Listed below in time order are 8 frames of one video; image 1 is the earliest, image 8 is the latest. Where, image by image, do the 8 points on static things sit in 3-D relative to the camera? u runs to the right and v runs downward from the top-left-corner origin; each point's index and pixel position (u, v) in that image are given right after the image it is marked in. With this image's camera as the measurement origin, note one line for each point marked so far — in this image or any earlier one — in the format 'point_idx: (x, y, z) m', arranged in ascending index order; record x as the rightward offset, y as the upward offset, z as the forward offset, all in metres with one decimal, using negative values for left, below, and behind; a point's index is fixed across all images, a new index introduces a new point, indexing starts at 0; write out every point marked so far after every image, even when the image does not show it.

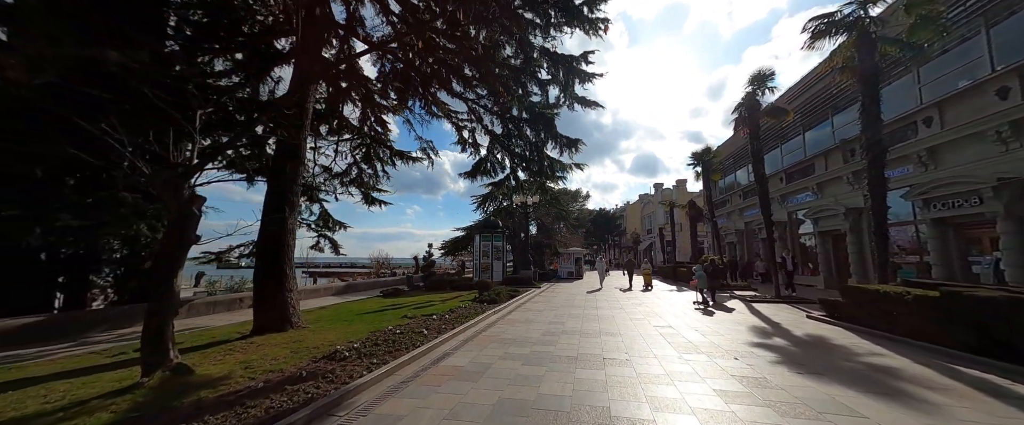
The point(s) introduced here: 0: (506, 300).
0: (-0.3, -3.1, +12.1) m
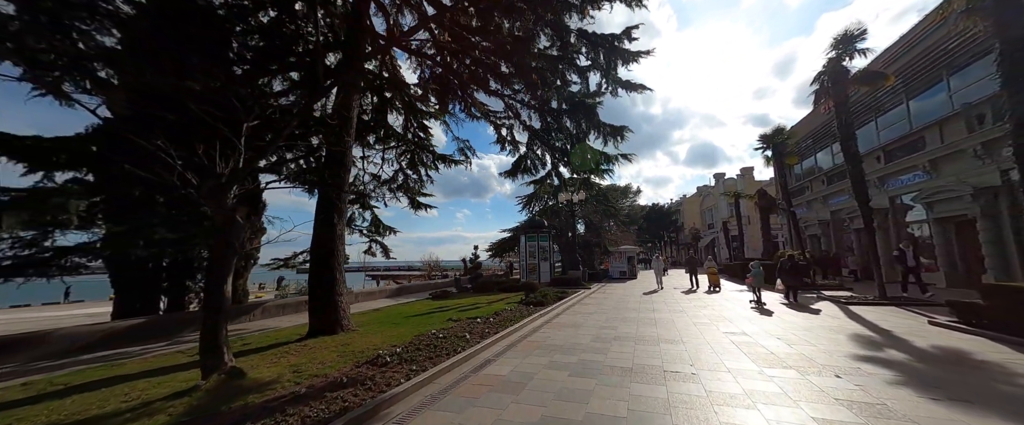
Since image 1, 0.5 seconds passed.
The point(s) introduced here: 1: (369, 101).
0: (+1.3, -3.0, +11.7) m
1: (-5.0, +3.9, +12.2) m
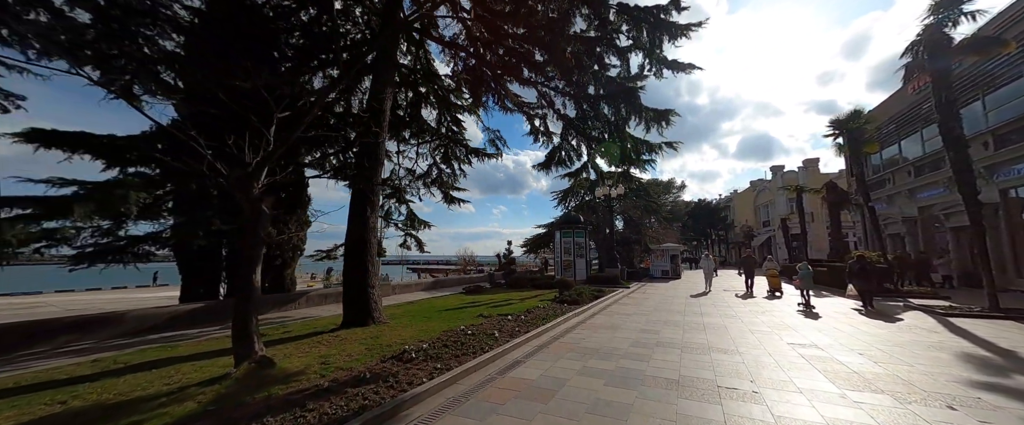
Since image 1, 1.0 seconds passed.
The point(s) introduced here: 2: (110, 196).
0: (+2.4, -2.8, +11.1) m
1: (-3.8, +4.1, +12.3) m
2: (-7.3, +0.3, +6.4) m
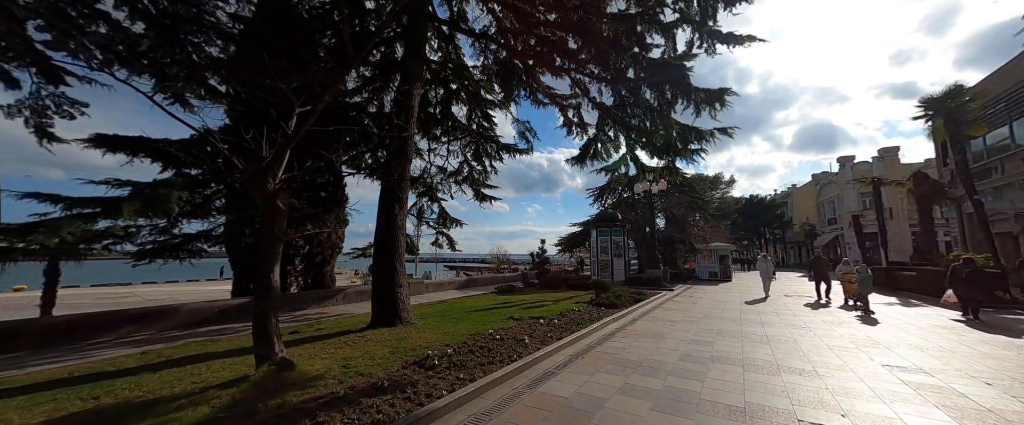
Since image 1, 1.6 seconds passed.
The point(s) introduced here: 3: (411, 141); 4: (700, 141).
0: (+3.5, -2.7, +10.4) m
1: (-2.6, +4.2, +12.1) m
2: (-6.8, +0.3, +6.6) m
3: (-2.7, +2.0, +8.3) m
4: (+4.2, +1.6, +7.8) m
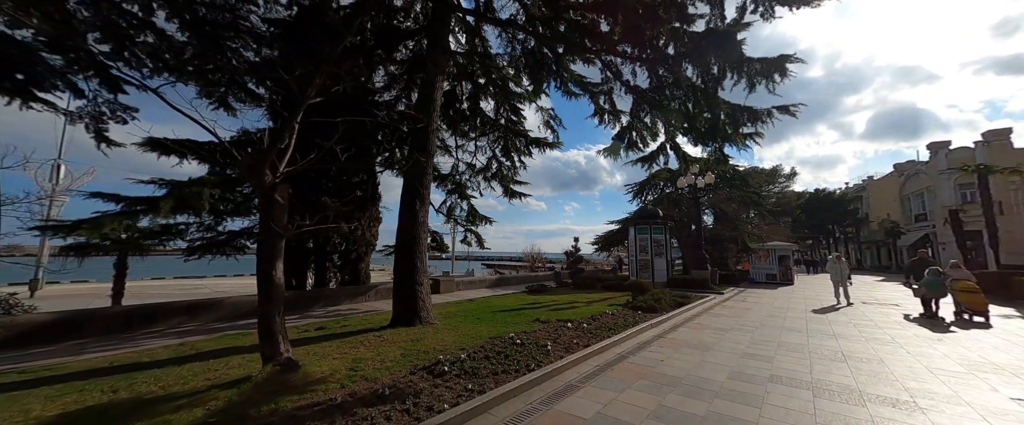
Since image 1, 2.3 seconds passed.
0: (+4.3, -2.6, +9.5) m
1: (-1.6, +4.3, +11.9) m
2: (-6.3, +0.4, +6.9) m
3: (-2.1, +2.1, +8.1) m
4: (+4.7, +1.7, +6.8) m
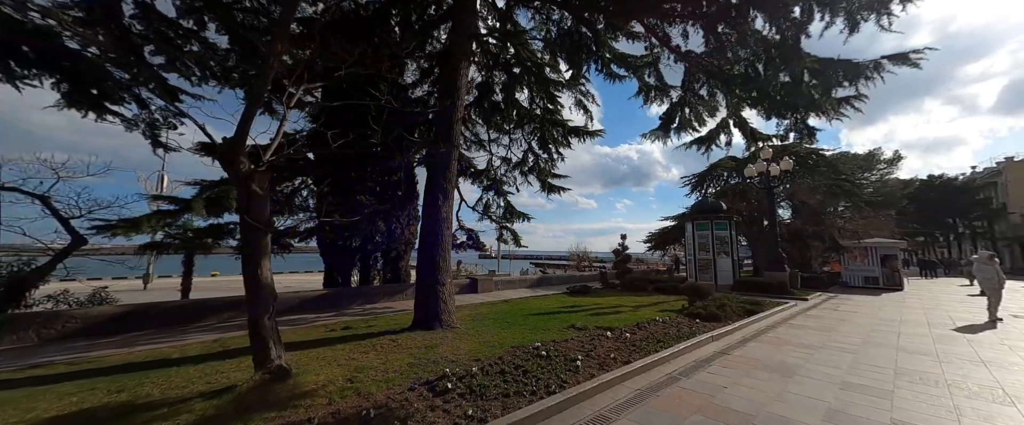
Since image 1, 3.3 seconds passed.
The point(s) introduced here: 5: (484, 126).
0: (+5.2, -2.4, +8.0) m
1: (-0.4, +4.4, +11.3) m
2: (-5.7, +0.4, +7.0) m
3: (-1.4, +2.2, +7.6) m
4: (+5.1, +1.9, +5.3) m
5: (-1.0, +3.0, +12.3) m
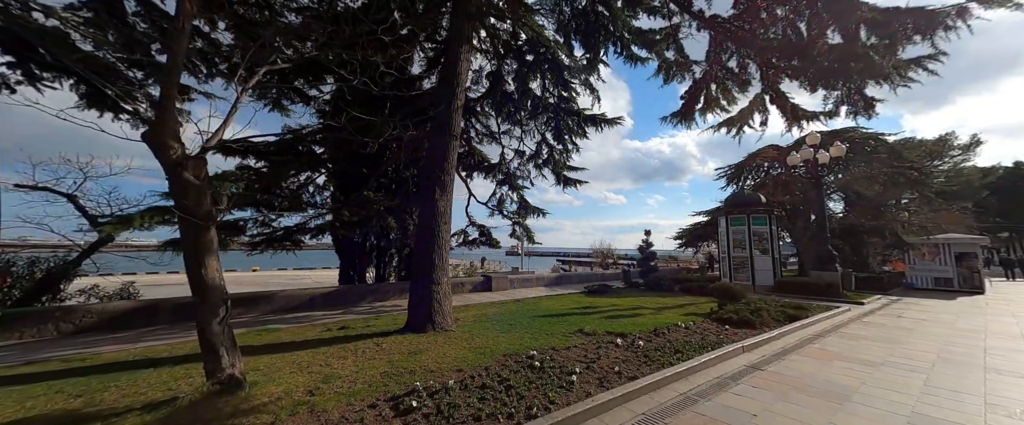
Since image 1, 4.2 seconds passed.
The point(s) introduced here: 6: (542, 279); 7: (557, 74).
0: (+5.3, -2.2, +7.0) m
1: (0.0, +4.5, +10.7) m
2: (-5.7, +0.5, +6.9) m
3: (-1.3, +2.3, +7.1) m
4: (+4.9, +2.1, +4.2) m
5: (-0.5, +3.2, +11.7) m
6: (+1.2, -2.6, +13.4) m
7: (+1.2, +4.1, +10.2) m
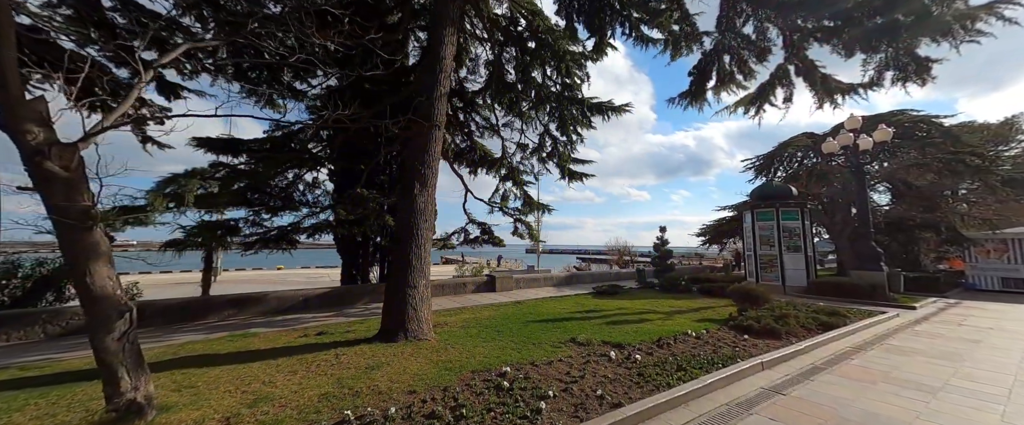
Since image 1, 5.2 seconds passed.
0: (+5.1, -2.1, +6.0) m
1: (-0.1, +4.6, +10.0) m
2: (-5.9, +0.5, +6.7) m
3: (-1.5, +2.4, +6.6) m
4: (+4.5, +2.2, +3.3) m
5: (-0.5, +3.3, +11.1) m
6: (+1.5, -2.5, +12.6) m
7: (+1.2, +4.2, +9.4) m
